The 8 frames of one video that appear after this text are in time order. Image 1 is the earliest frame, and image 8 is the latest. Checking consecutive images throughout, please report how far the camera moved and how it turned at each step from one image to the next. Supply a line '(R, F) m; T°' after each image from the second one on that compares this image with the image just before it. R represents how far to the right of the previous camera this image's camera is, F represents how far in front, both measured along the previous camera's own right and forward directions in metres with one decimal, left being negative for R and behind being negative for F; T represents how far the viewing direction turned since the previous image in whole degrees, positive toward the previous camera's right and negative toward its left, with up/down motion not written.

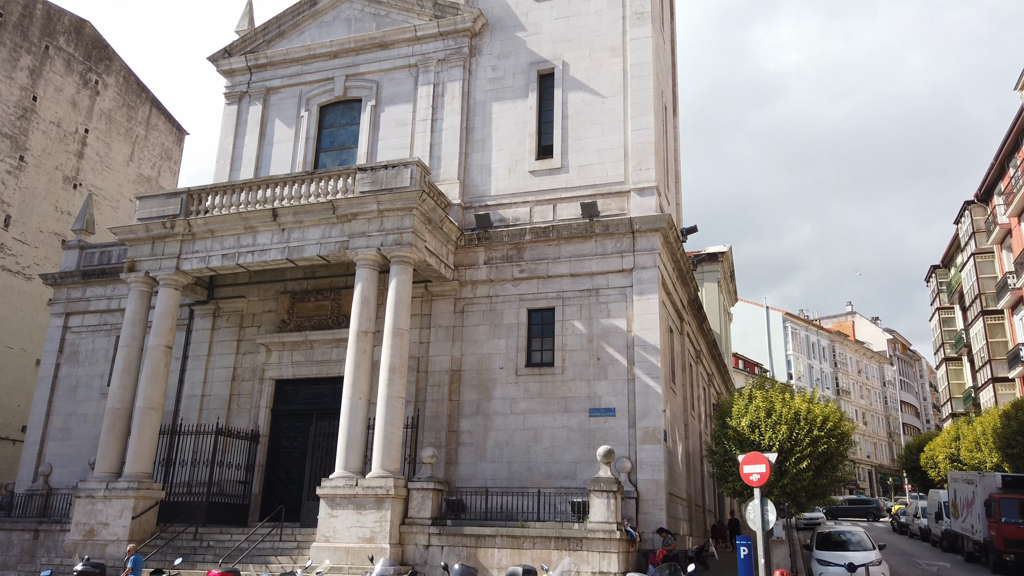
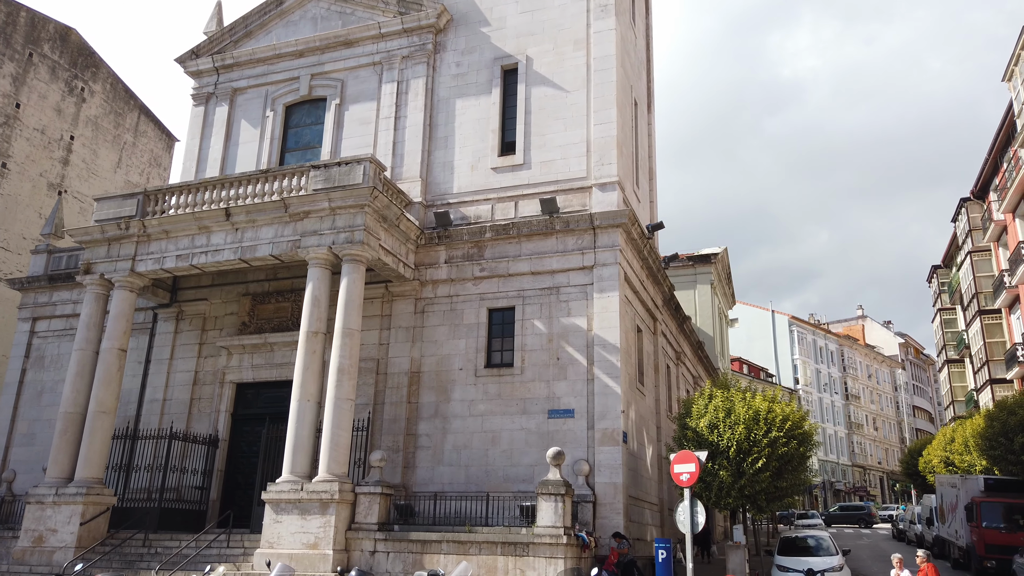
(+1.4, +0.5) m; -1°
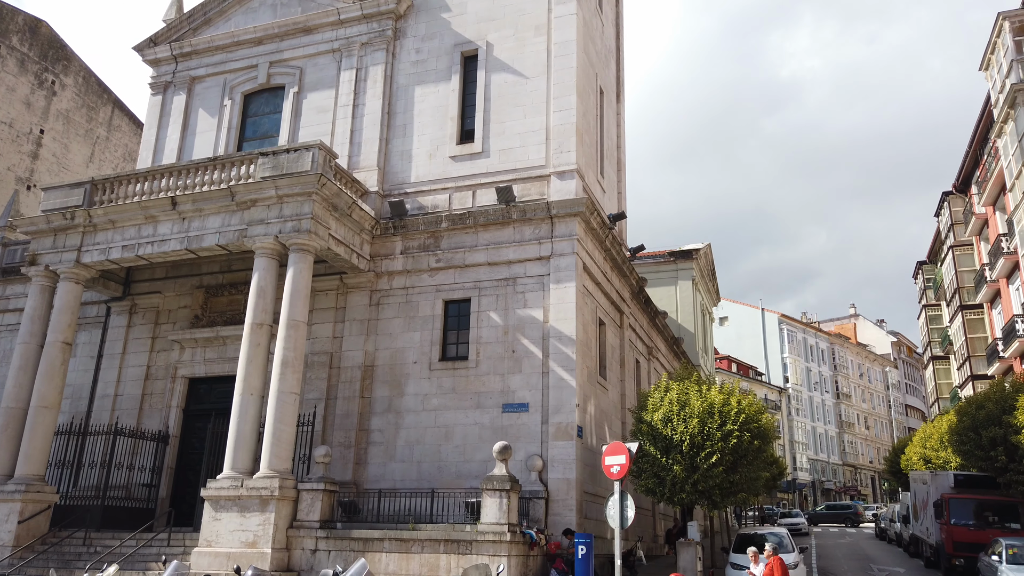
(+1.0, +0.5) m; 0°
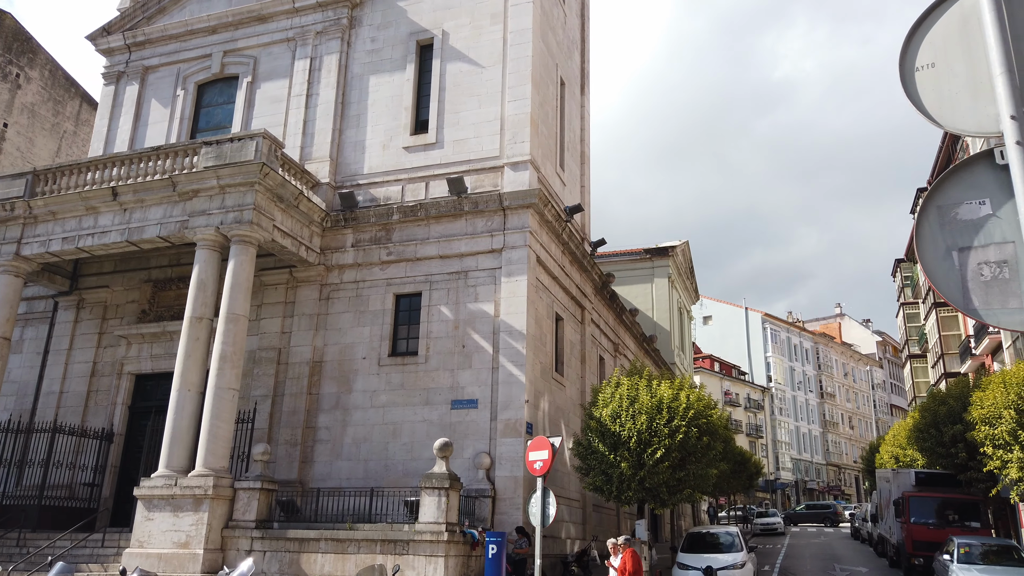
(+1.0, +0.5) m; +1°
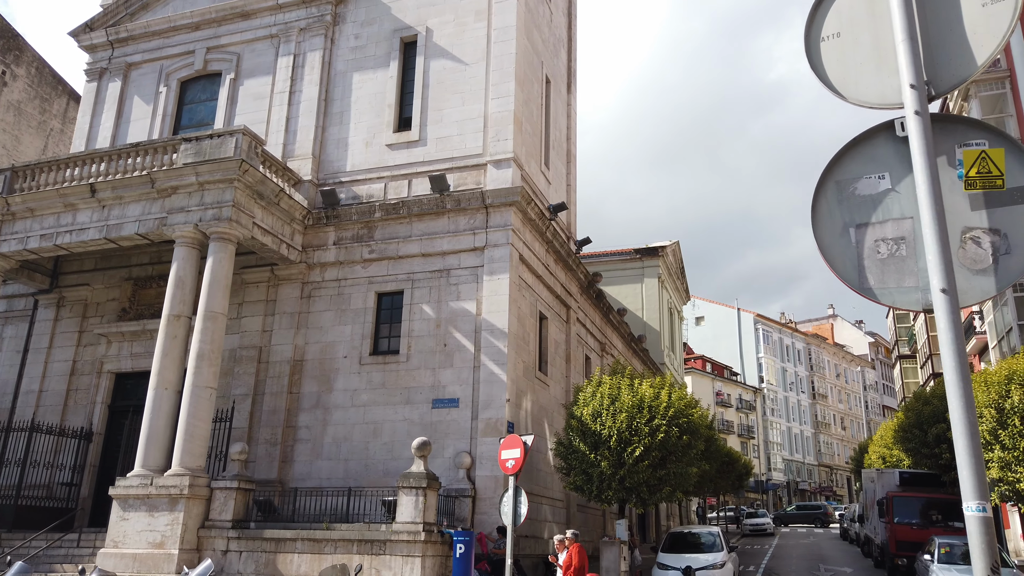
(+0.3, +0.1) m; 0°
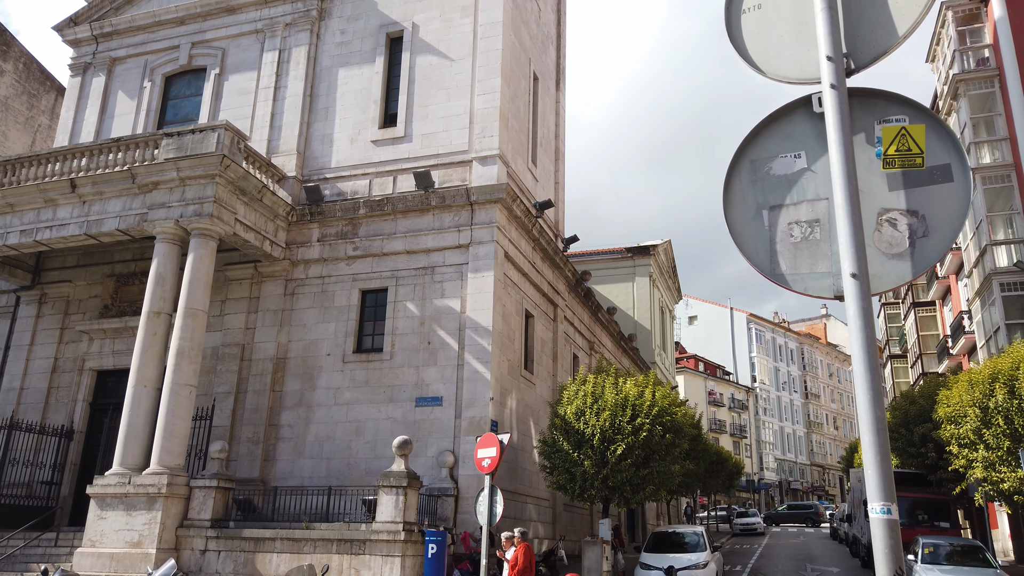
(+0.2, +0.1) m; 0°
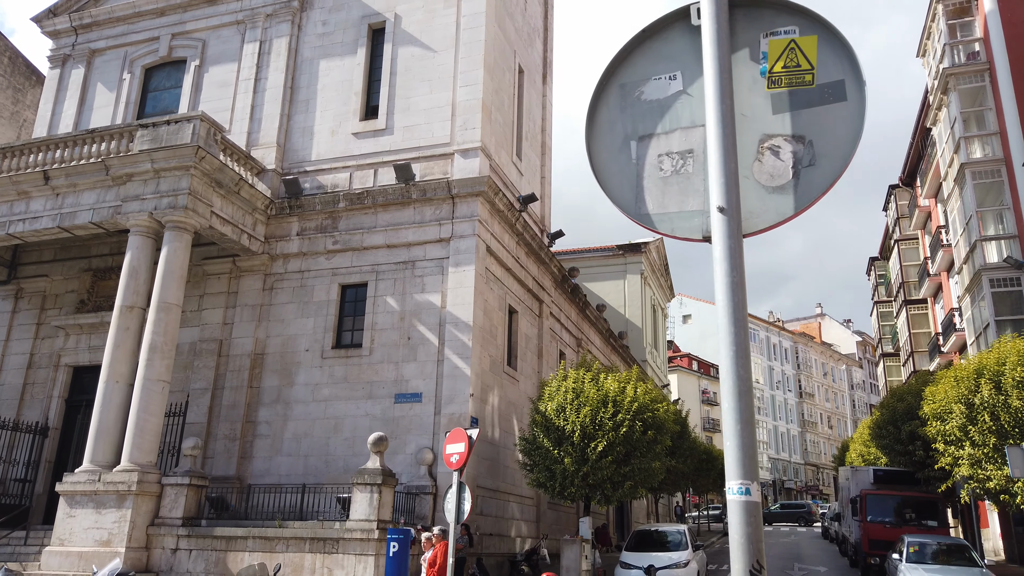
(+0.3, +0.3) m; 0°
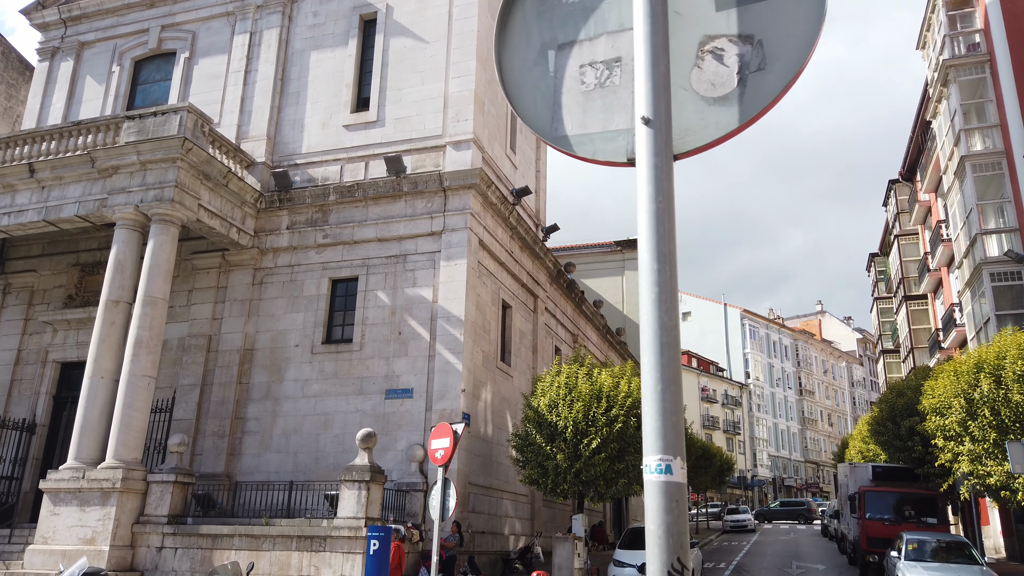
(+0.2, +0.3) m; 0°
